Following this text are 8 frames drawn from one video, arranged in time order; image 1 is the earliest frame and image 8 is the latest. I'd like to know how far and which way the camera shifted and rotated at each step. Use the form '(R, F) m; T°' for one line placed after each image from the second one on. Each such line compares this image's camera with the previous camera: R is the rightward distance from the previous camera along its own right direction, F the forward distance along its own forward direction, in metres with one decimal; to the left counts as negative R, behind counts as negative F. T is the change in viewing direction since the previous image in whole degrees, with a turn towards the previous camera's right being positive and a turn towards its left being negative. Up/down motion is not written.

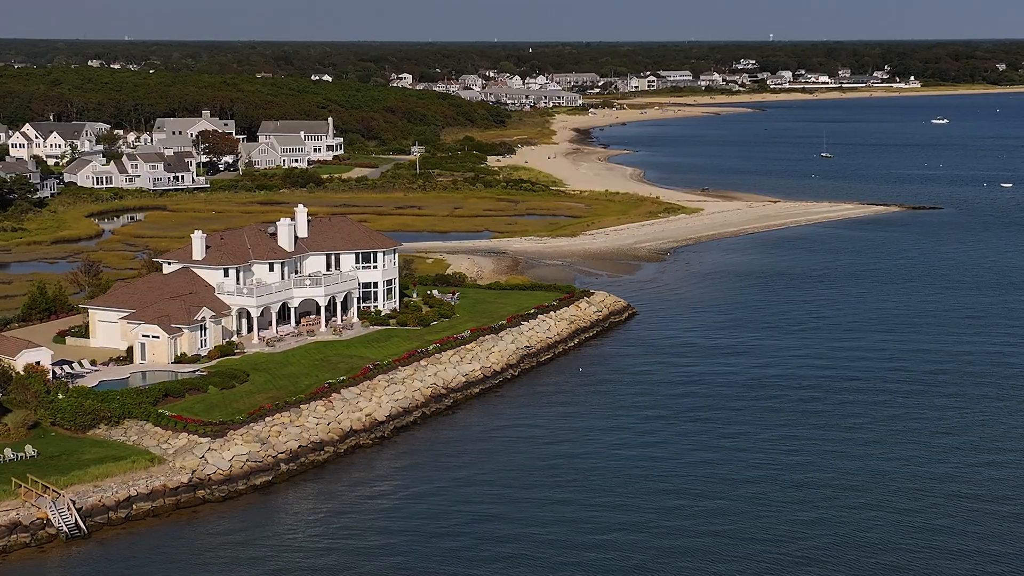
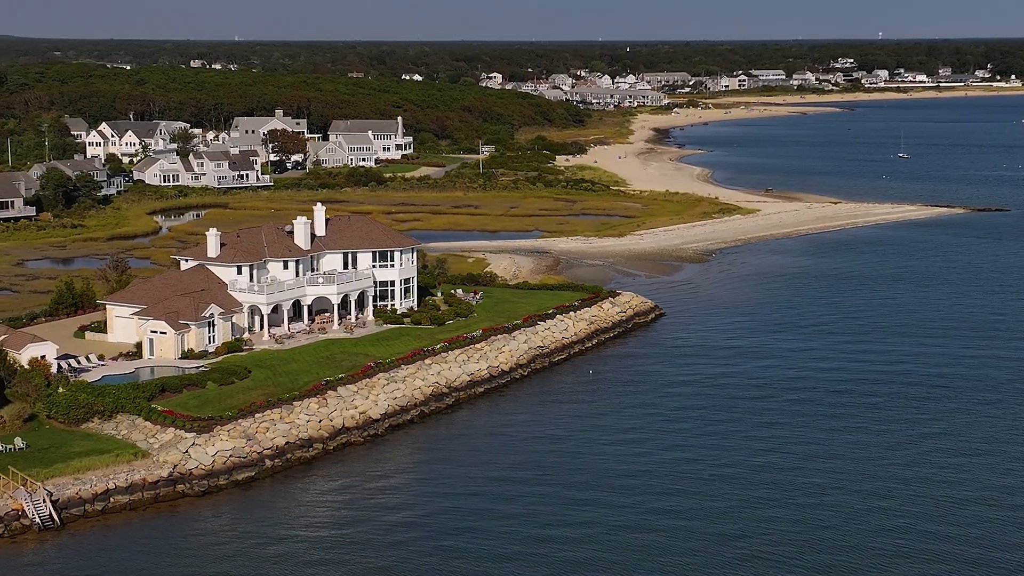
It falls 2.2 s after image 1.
(+2.5, +0.2) m; -4°
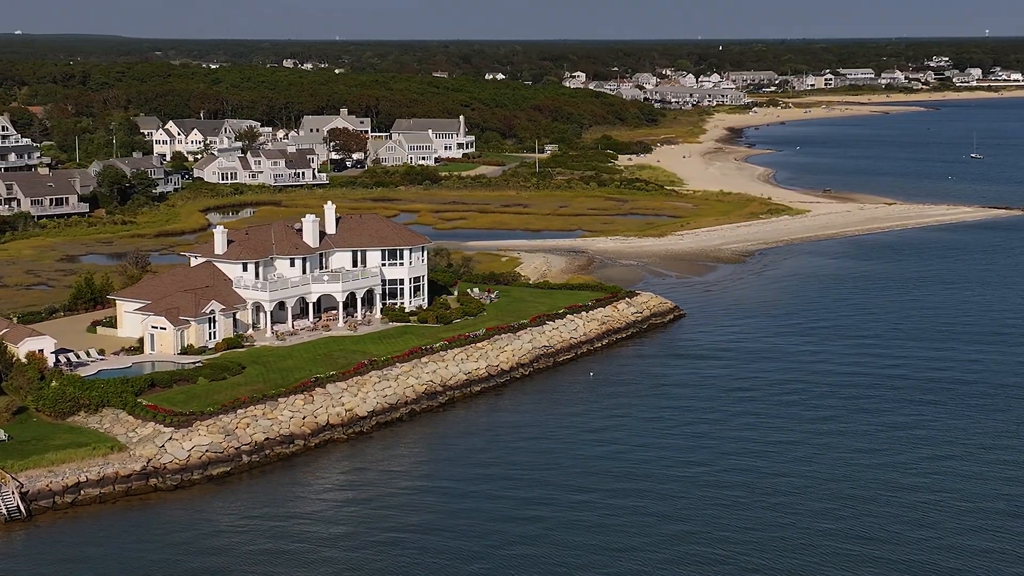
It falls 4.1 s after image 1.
(+2.6, +0.2) m; -3°
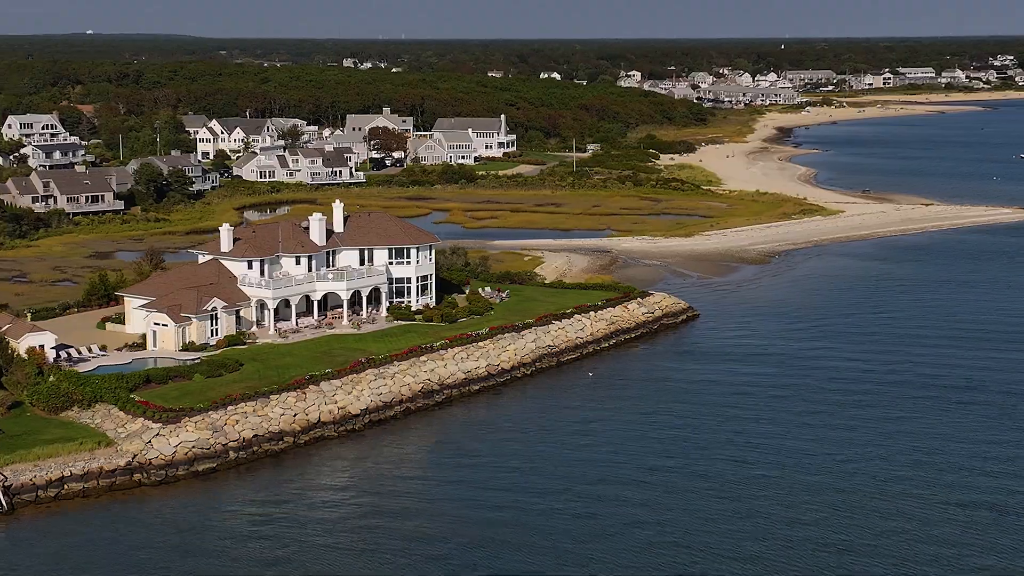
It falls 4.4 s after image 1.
(+1.7, +0.1) m; -2°
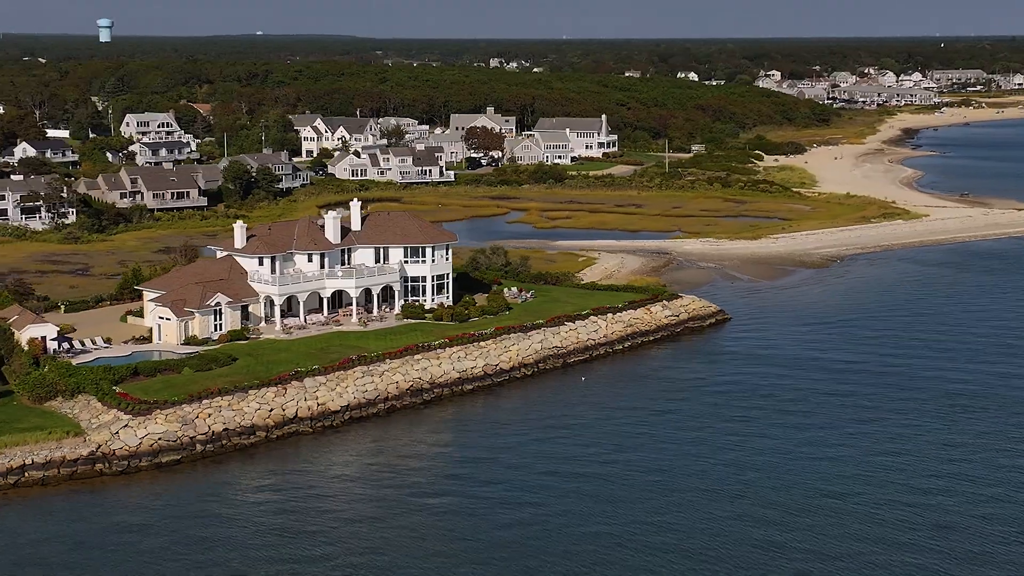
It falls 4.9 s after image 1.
(+4.2, +0.3) m; -6°
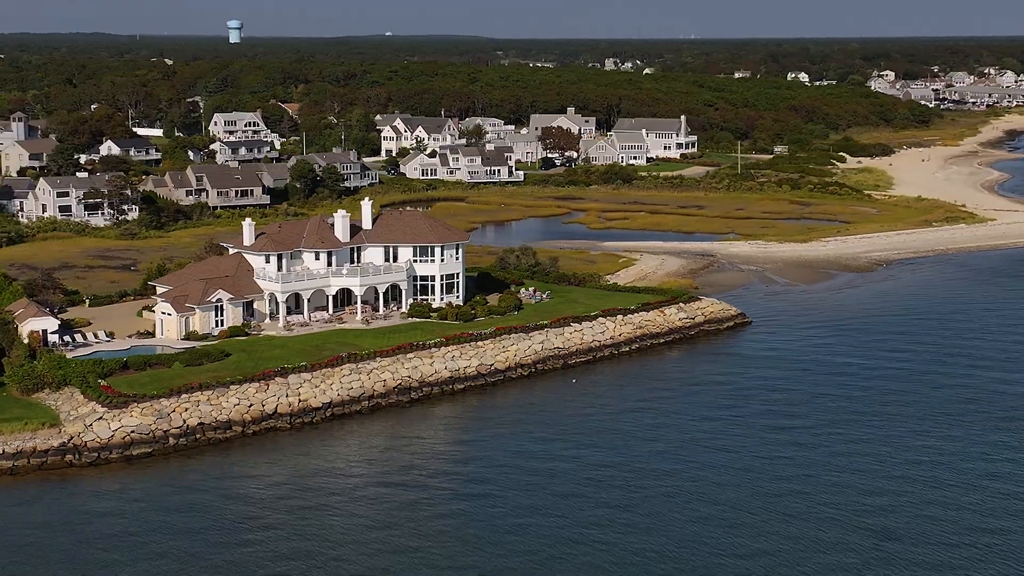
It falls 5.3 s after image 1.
(+3.4, +0.2) m; -4°
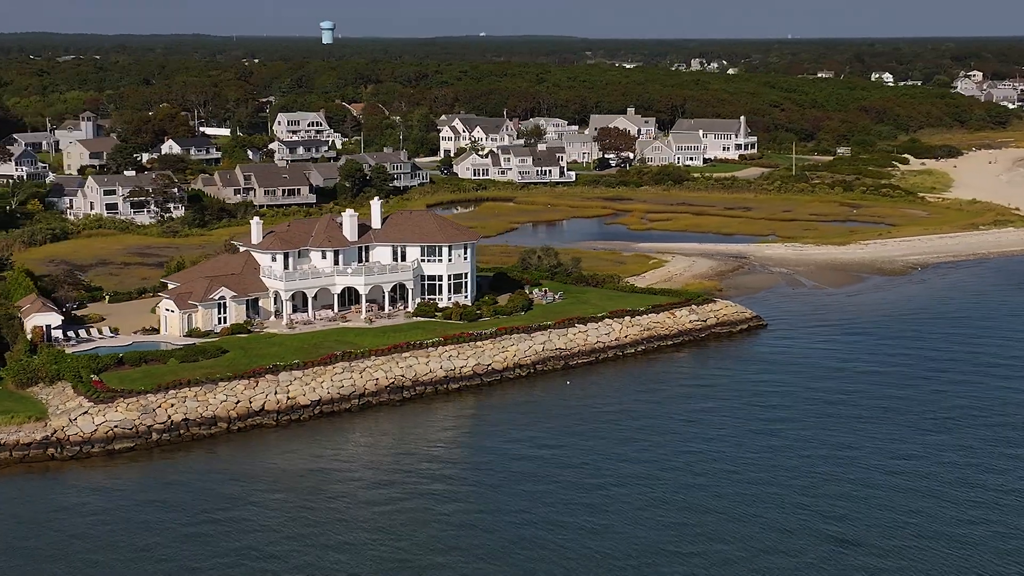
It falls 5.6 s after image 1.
(+2.5, +0.1) m; -3°
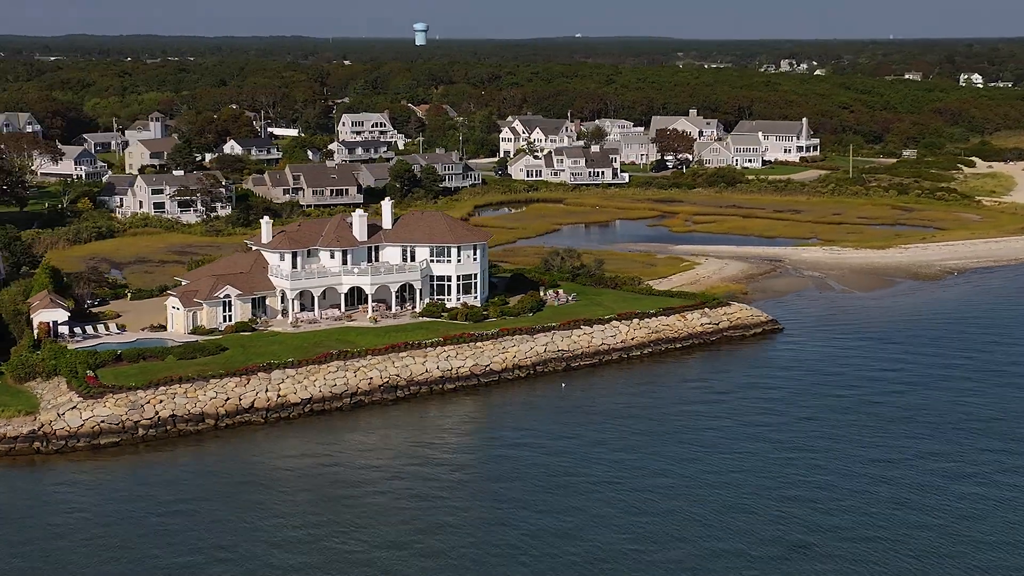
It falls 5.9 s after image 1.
(+2.5, +0.1) m; -3°
